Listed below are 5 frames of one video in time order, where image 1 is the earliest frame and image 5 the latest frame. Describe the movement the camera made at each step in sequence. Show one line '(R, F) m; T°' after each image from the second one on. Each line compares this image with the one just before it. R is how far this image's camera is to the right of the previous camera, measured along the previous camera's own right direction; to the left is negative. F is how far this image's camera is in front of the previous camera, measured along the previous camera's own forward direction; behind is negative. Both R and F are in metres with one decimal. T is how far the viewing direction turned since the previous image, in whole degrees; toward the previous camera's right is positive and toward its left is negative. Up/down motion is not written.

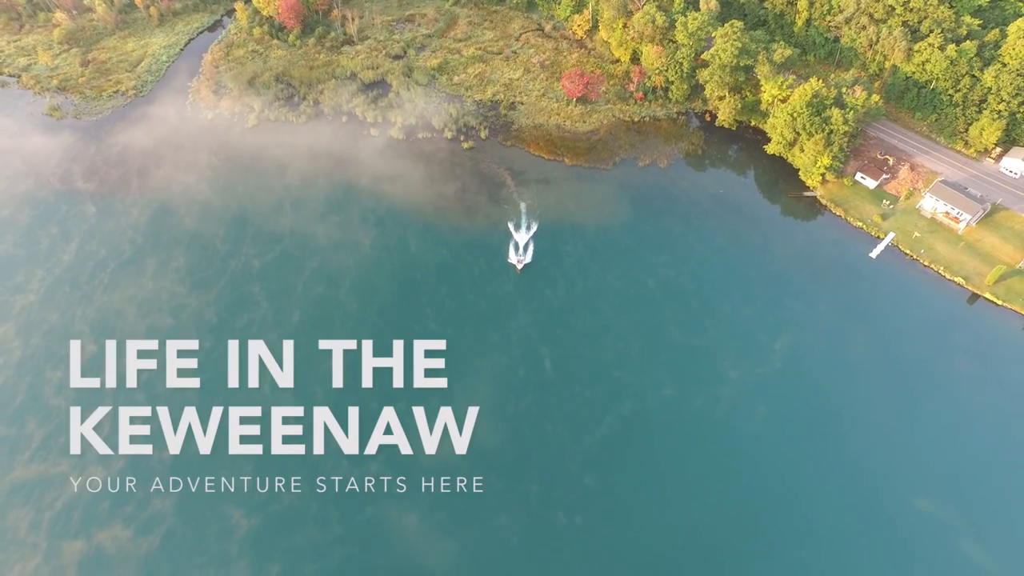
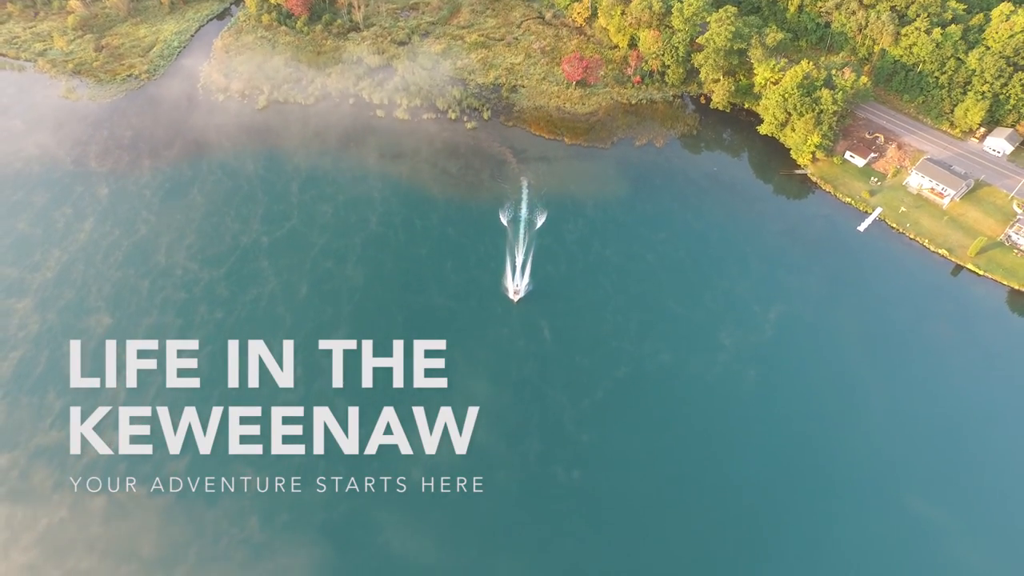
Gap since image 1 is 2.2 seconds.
(-0.3, -3.6) m; 0°
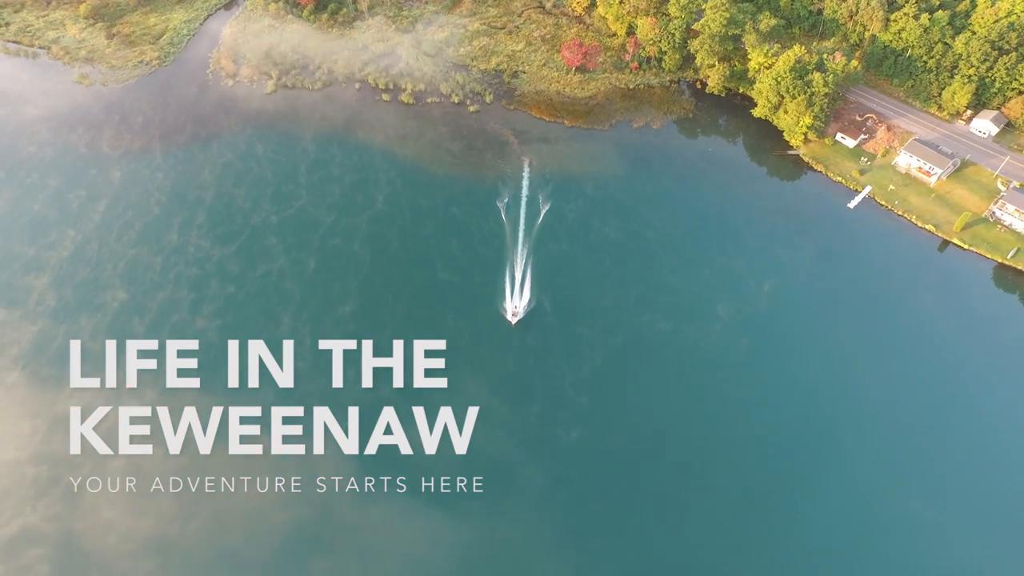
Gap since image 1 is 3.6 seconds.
(-0.2, -3.5) m; 0°
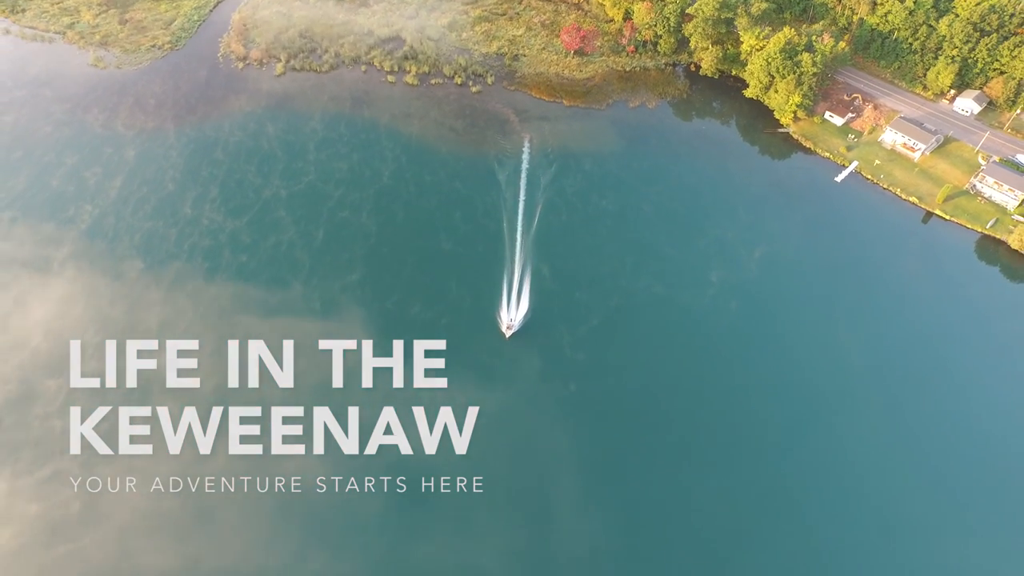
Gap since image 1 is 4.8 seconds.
(-0.2, -4.6) m; 0°
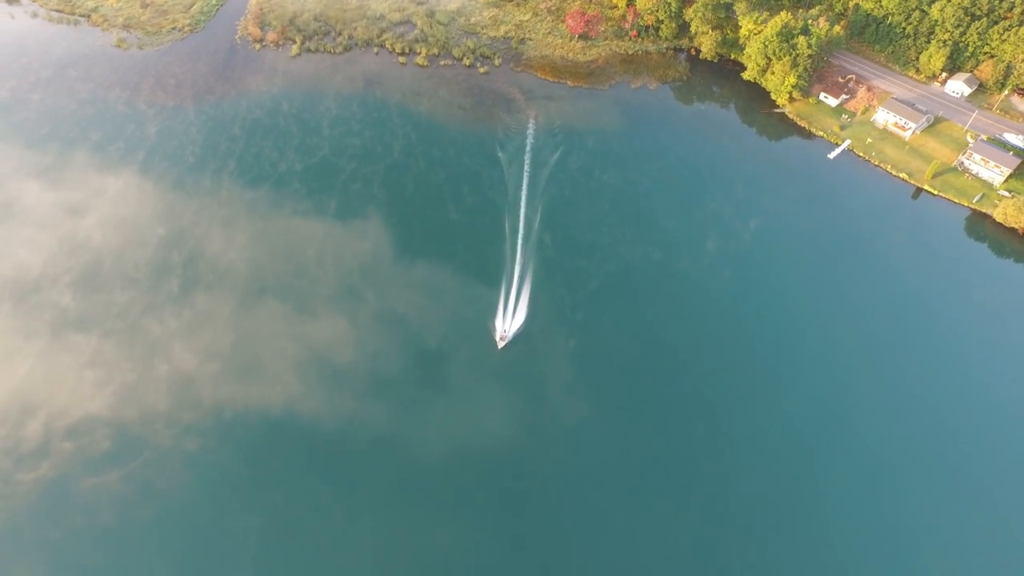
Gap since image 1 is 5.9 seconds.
(-0.2, -4.5) m; 0°
